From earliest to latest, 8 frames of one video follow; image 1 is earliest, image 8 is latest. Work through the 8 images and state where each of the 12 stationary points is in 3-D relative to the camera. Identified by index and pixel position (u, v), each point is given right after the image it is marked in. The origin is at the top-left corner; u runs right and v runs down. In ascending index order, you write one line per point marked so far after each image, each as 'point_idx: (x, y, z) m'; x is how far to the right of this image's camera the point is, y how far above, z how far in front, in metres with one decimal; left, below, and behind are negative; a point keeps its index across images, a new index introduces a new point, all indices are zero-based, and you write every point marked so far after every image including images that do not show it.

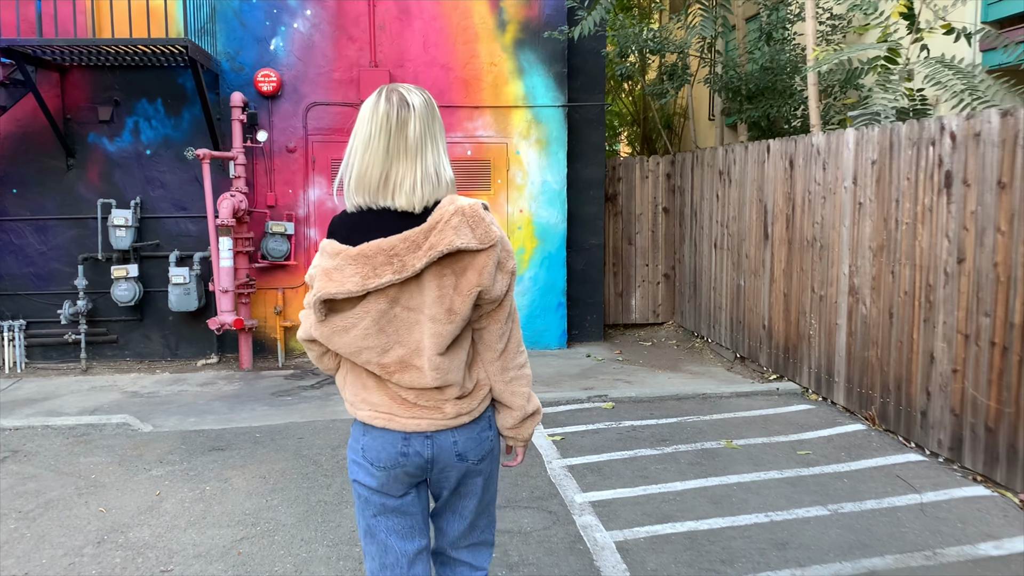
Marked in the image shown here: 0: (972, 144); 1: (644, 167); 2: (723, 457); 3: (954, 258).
0: (+2.2, +0.7, +4.2) m
1: (+1.3, +1.2, +8.7) m
2: (+1.1, -0.9, +4.6) m
3: (+2.2, +0.1, +4.4) m
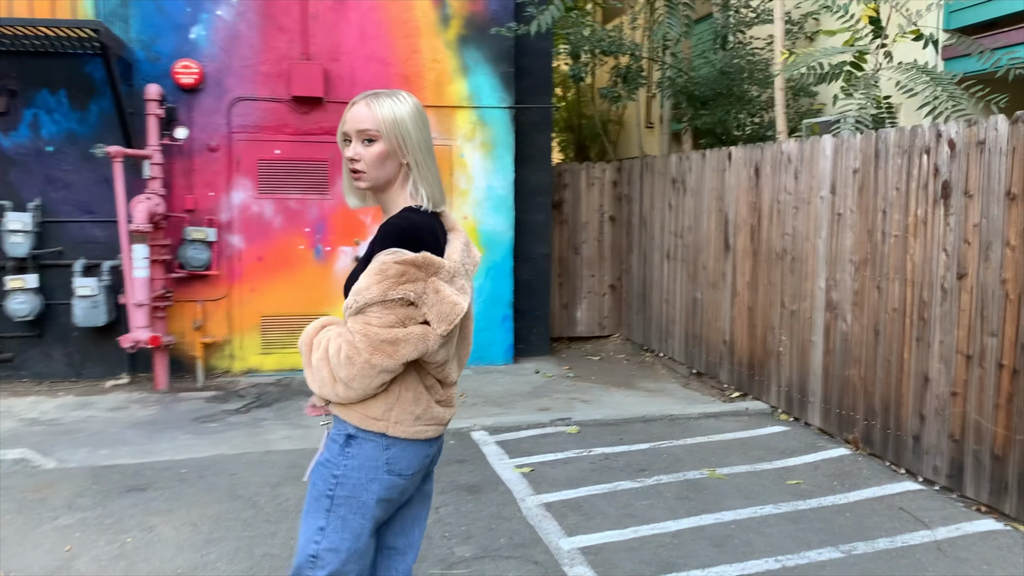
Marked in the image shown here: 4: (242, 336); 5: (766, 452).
0: (+2.0, +0.6, +4.0) m
1: (+0.7, +1.1, +8.4) m
2: (+0.9, -0.9, +4.2) m
3: (+2.0, +0.1, +4.1) m
4: (-2.2, -0.4, +7.1) m
5: (+1.4, -0.9, +4.8) m
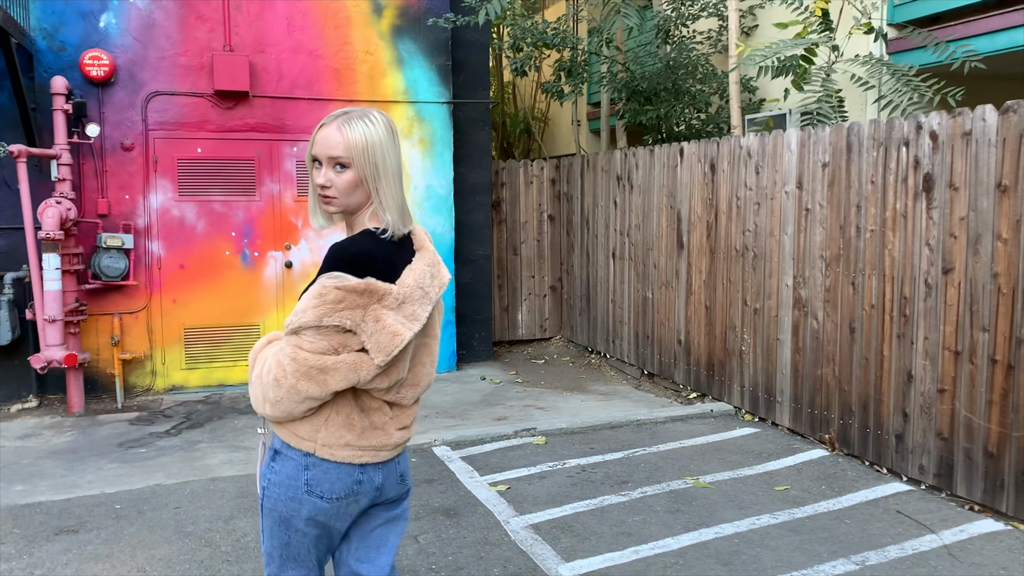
0: (+1.9, +0.6, +3.9) m
1: (+0.1, +1.1, +8.1) m
2: (+0.8, -0.9, +4.0) m
3: (+1.9, +0.1, +4.0) m
4: (-2.6, -0.5, +6.6) m
5: (+1.2, -0.9, +4.6) m
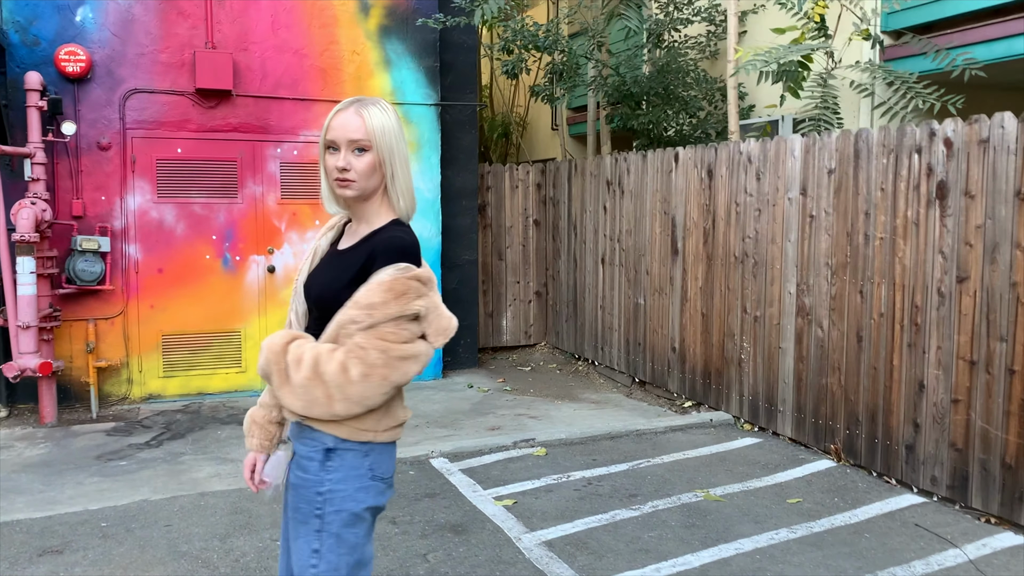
0: (+2.0, +0.6, +3.8) m
1: (0.0, +1.0, +8.0) m
2: (+0.9, -1.0, +3.9) m
3: (+1.9, +0.1, +4.0) m
4: (-2.6, -0.5, +6.3) m
5: (+1.2, -0.9, +4.6) m
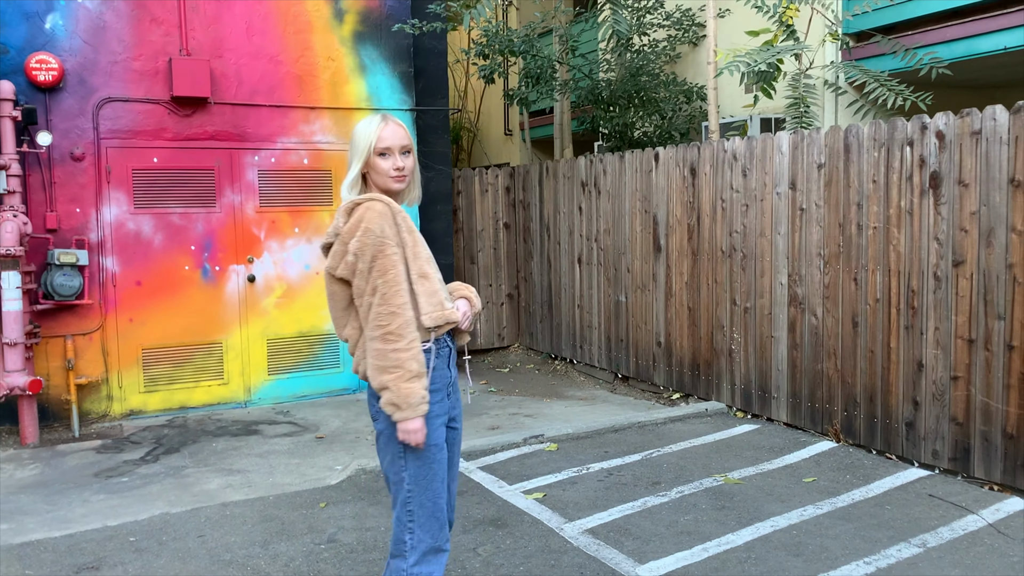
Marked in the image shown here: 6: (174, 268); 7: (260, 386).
0: (+2.1, +0.7, +4.1) m
1: (-0.3, +1.0, +8.1) m
2: (+1.0, -0.9, +4.0) m
3: (+2.0, +0.1, +4.2) m
4: (-2.7, -0.6, +6.2) m
5: (+1.3, -0.9, +4.7) m
6: (-2.4, +0.1, +6.3) m
7: (-1.9, -0.7, +6.7) m
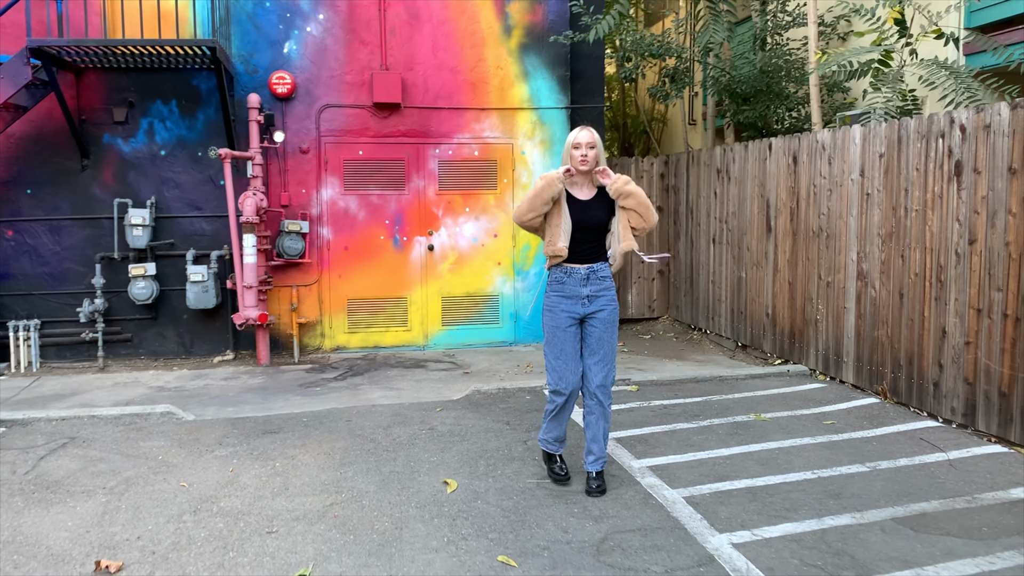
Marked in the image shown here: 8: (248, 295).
0: (+2.4, +0.8, +4.6) m
1: (+1.3, +1.2, +9.1) m
2: (+1.3, -0.8, +4.9) m
3: (+2.4, +0.3, +4.8) m
4: (-1.6, -0.3, +8.0) m
5: (+1.8, -0.7, +5.5) m
6: (-1.2, +0.5, +8.0) m
7: (-0.7, -0.4, +8.2) m
8: (-2.1, -0.1, +7.2) m
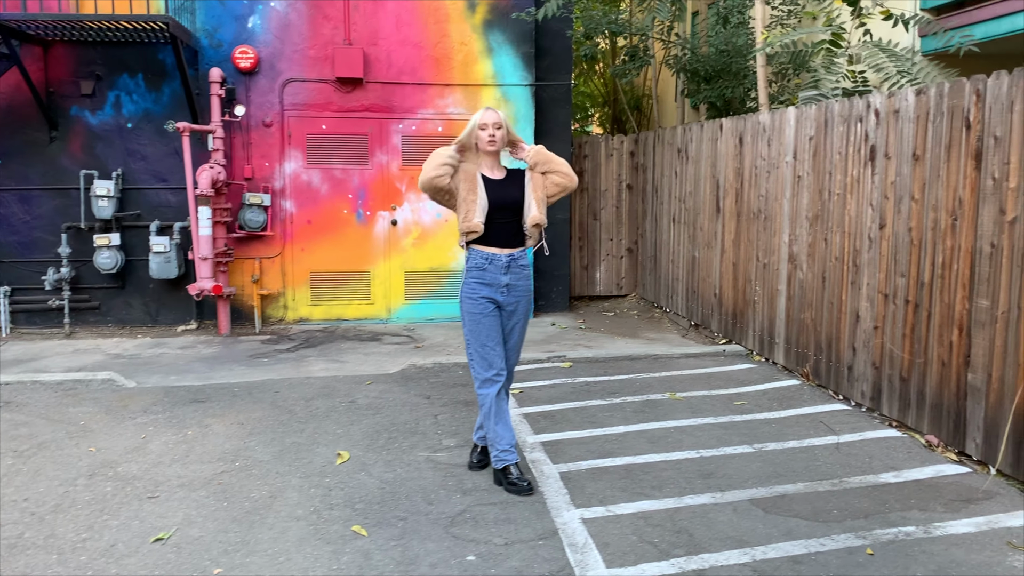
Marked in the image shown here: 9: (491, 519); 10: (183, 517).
0: (+2.0, +0.9, +4.6) m
1: (+1.0, +1.4, +9.1) m
2: (+0.9, -0.7, +5.0) m
3: (+1.9, +0.3, +4.8) m
4: (-2.0, 0.0, +8.1) m
5: (+1.3, -0.6, +5.6) m
6: (-1.6, +0.7, +8.1) m
7: (-1.1, -0.2, +8.4) m
8: (-2.5, +0.2, +7.3) m
9: (-0.1, -0.9, +3.4) m
10: (-1.3, -0.9, +3.4) m
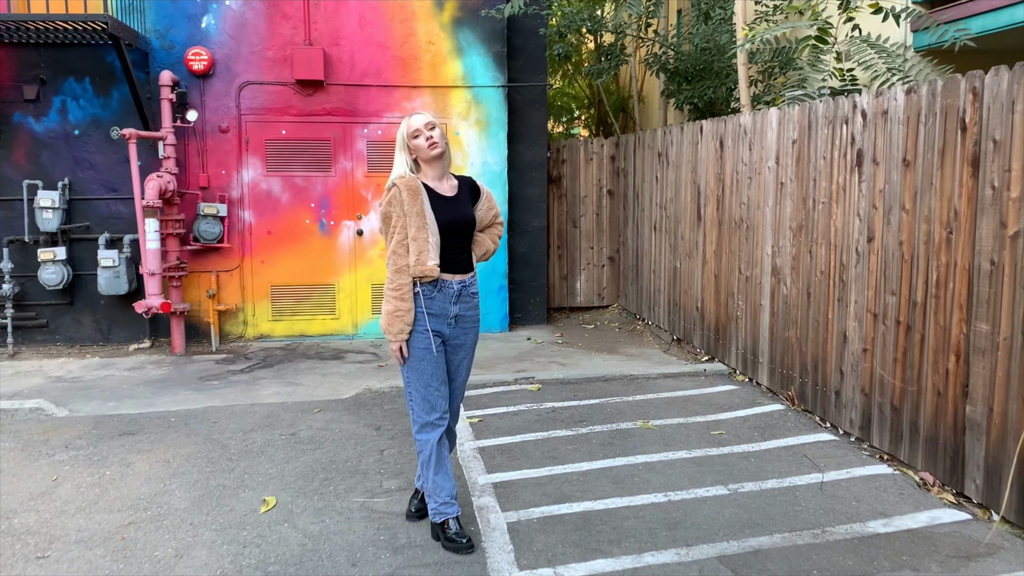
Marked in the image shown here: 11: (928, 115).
0: (+1.7, +0.8, +4.2) m
1: (+0.7, +1.3, +8.7) m
2: (+0.6, -0.8, +4.5) m
3: (+1.7, +0.2, +4.3) m
4: (-2.2, -0.1, +7.7) m
5: (+1.1, -0.7, +5.1) m
6: (-1.8, +0.6, +7.7) m
7: (-1.3, -0.3, +7.9) m
8: (-2.7, 0.0, +6.9) m
9: (-0.3, -1.0, +2.9) m
10: (-1.5, -1.0, +3.0) m
11: (+1.8, +0.7, +3.8) m
